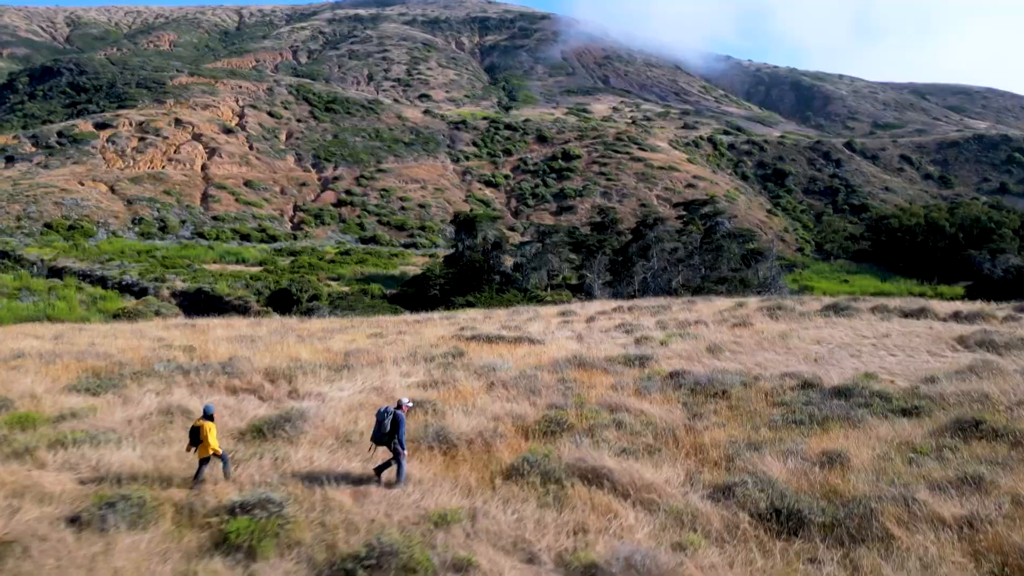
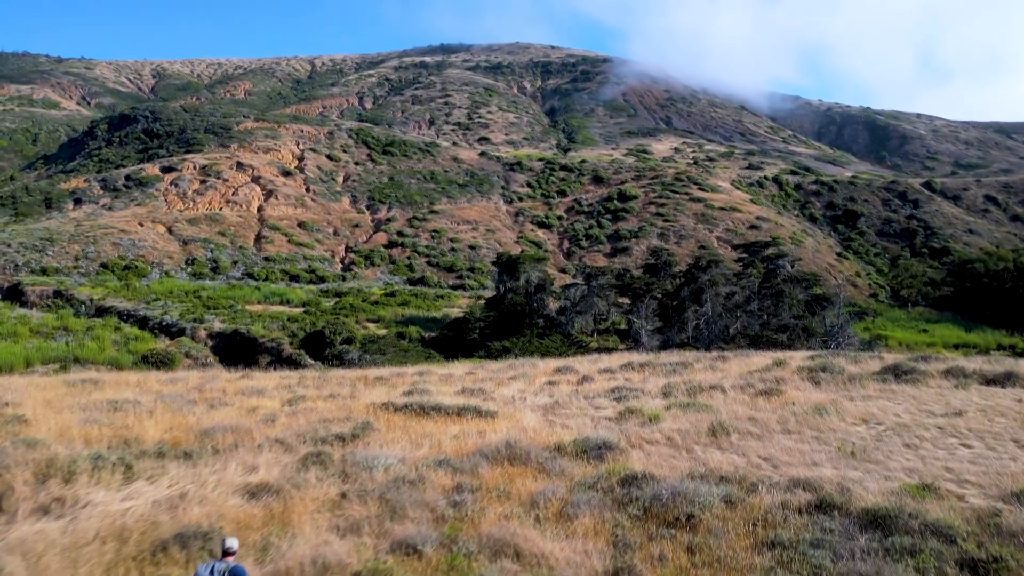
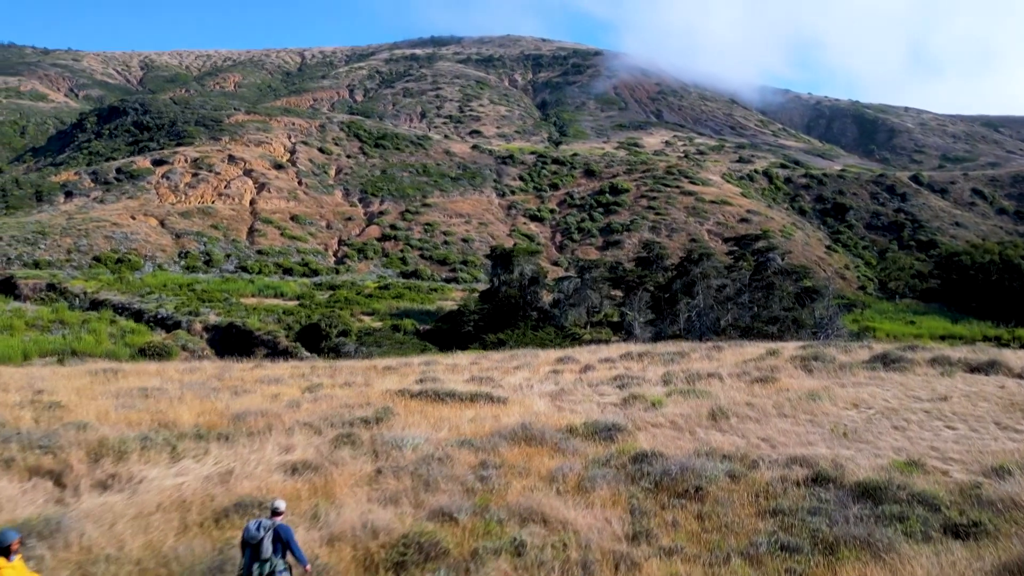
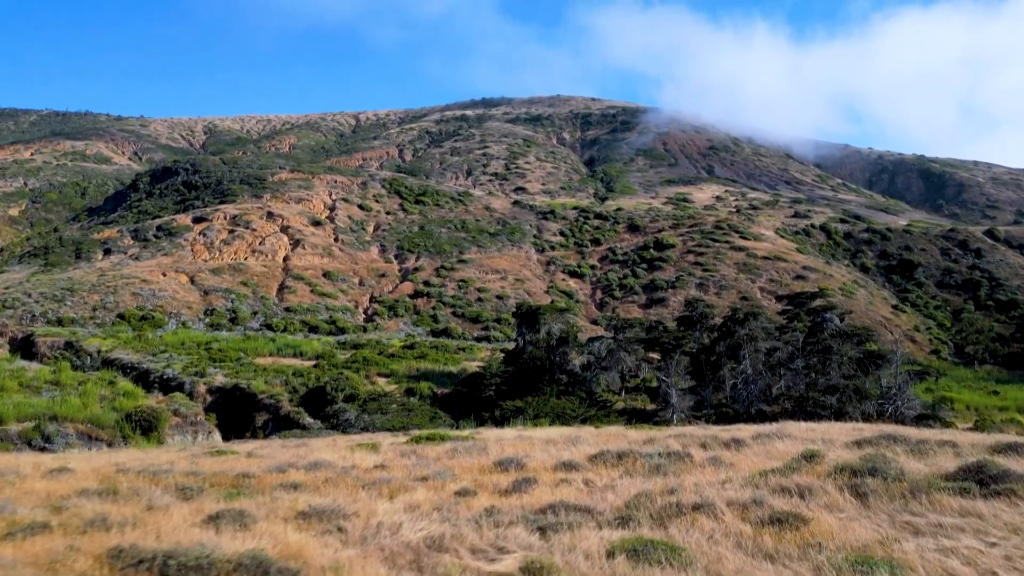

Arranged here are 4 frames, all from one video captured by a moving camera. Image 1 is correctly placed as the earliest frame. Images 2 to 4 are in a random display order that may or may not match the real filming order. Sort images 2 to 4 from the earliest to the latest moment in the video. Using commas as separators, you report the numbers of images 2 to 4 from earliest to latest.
3, 2, 4
